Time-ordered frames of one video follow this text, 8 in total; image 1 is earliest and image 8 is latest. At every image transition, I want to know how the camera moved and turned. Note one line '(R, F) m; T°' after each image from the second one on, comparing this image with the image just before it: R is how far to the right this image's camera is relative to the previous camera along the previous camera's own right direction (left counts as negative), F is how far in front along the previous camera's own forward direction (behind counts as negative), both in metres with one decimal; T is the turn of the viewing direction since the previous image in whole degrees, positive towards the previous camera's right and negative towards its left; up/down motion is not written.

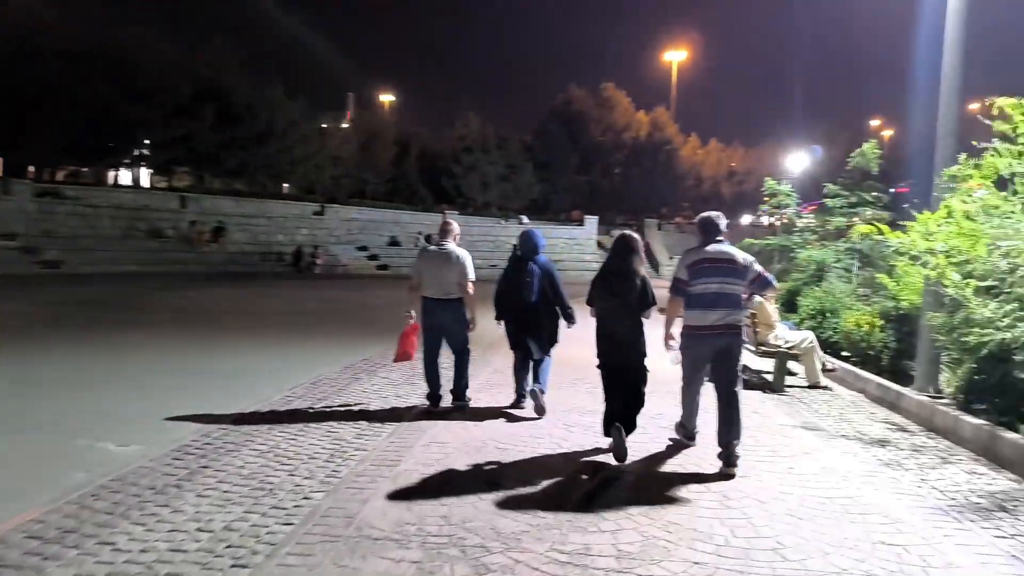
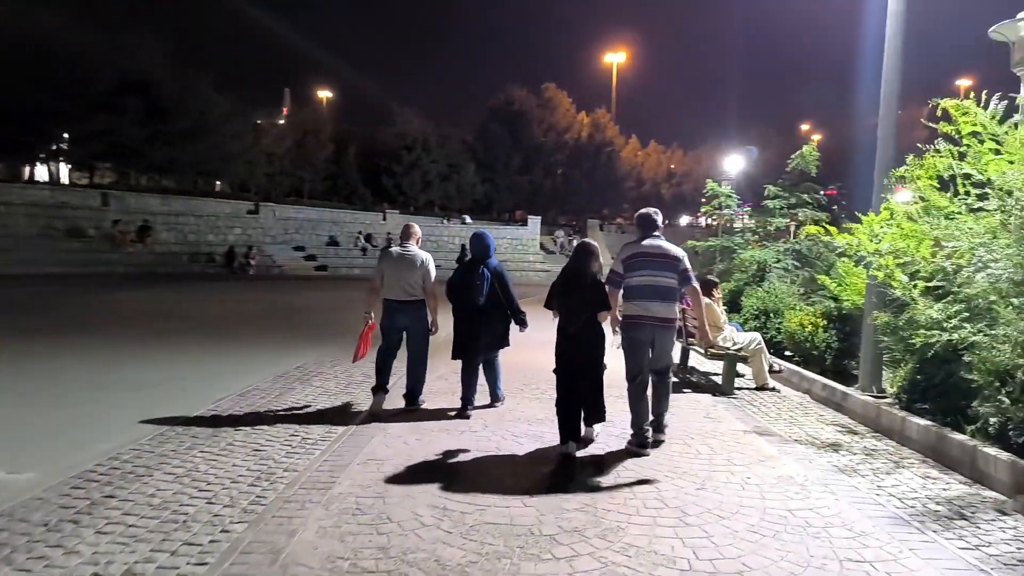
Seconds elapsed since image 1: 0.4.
(0.0, +0.3) m; +5°
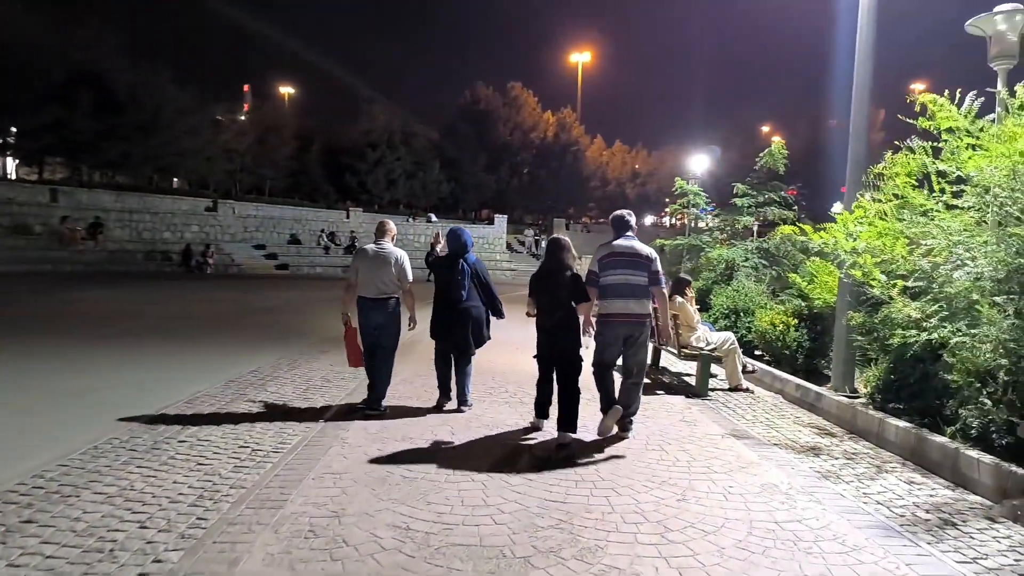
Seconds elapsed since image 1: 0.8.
(0.0, +0.3) m; +3°
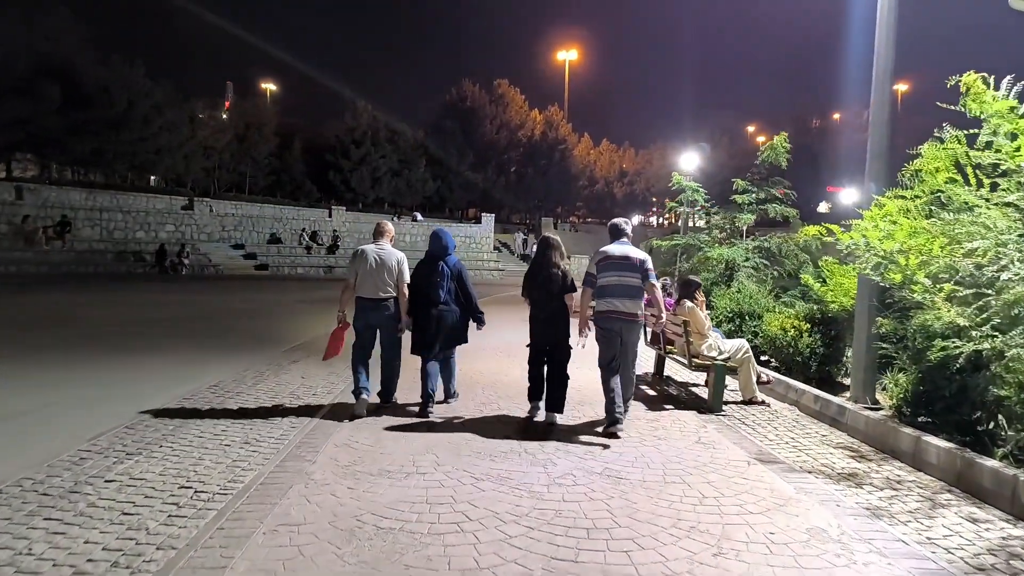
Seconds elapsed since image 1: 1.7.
(-0.1, +0.8) m; +1°
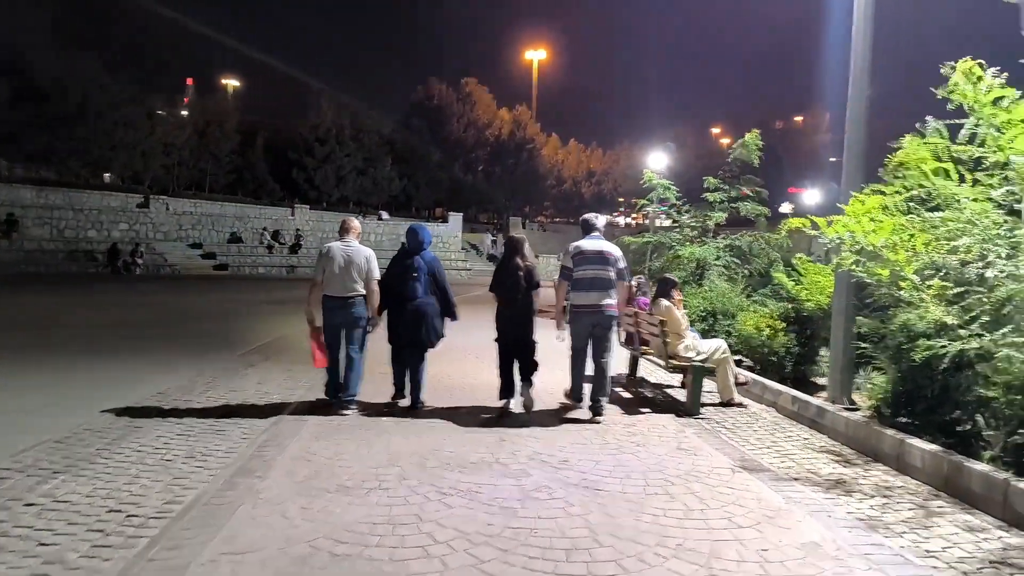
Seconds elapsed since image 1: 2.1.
(0.0, +0.3) m; +3°
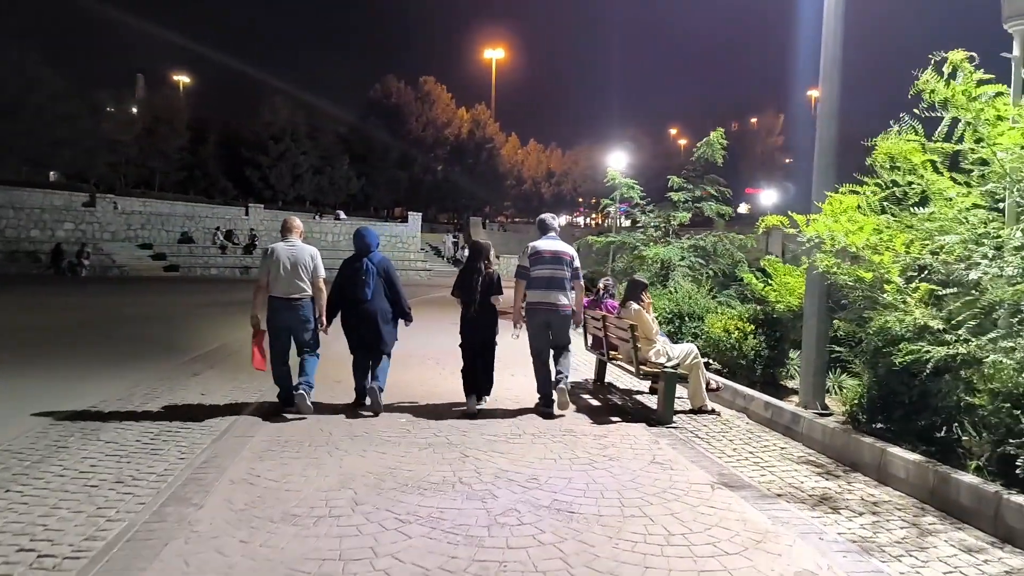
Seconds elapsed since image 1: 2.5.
(0.0, +0.4) m; +3°
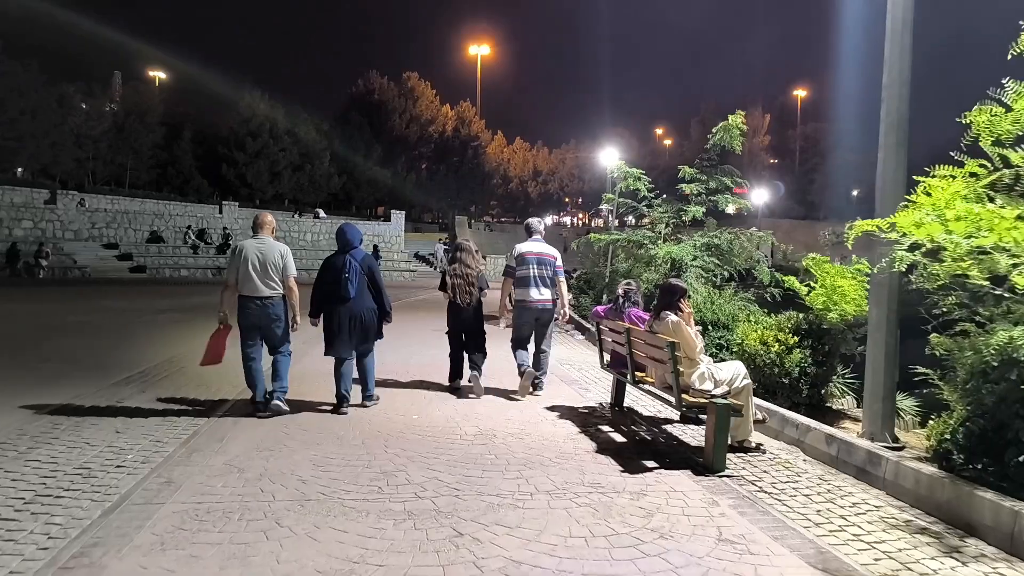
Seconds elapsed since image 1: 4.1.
(-0.1, +1.4) m; +1°
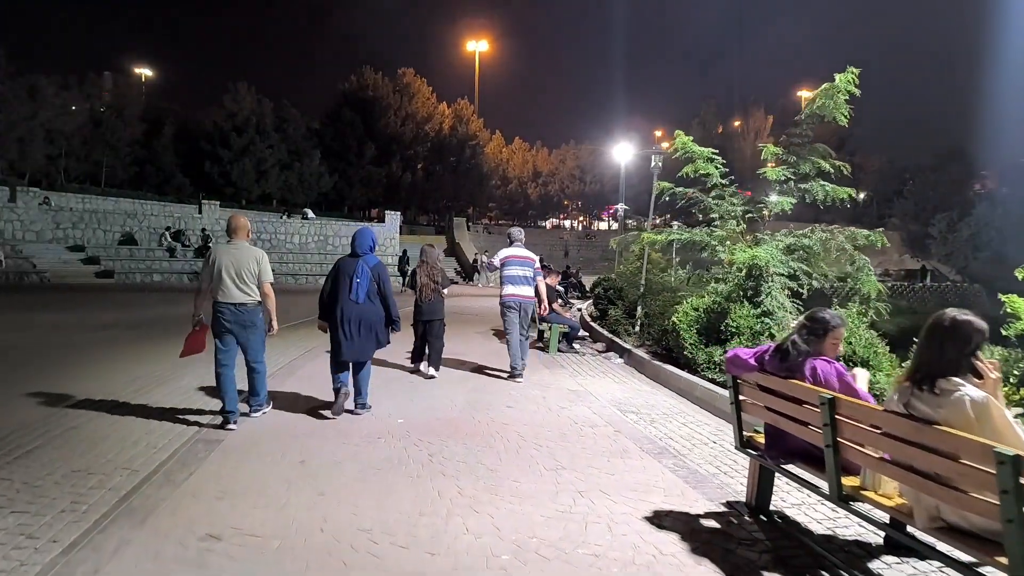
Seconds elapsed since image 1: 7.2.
(-0.4, +2.7) m; 0°
